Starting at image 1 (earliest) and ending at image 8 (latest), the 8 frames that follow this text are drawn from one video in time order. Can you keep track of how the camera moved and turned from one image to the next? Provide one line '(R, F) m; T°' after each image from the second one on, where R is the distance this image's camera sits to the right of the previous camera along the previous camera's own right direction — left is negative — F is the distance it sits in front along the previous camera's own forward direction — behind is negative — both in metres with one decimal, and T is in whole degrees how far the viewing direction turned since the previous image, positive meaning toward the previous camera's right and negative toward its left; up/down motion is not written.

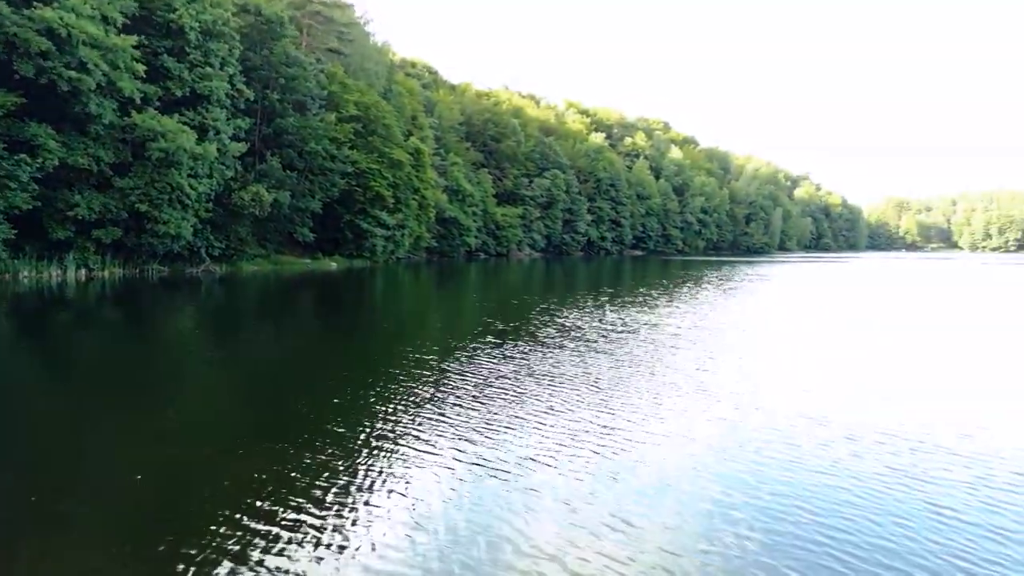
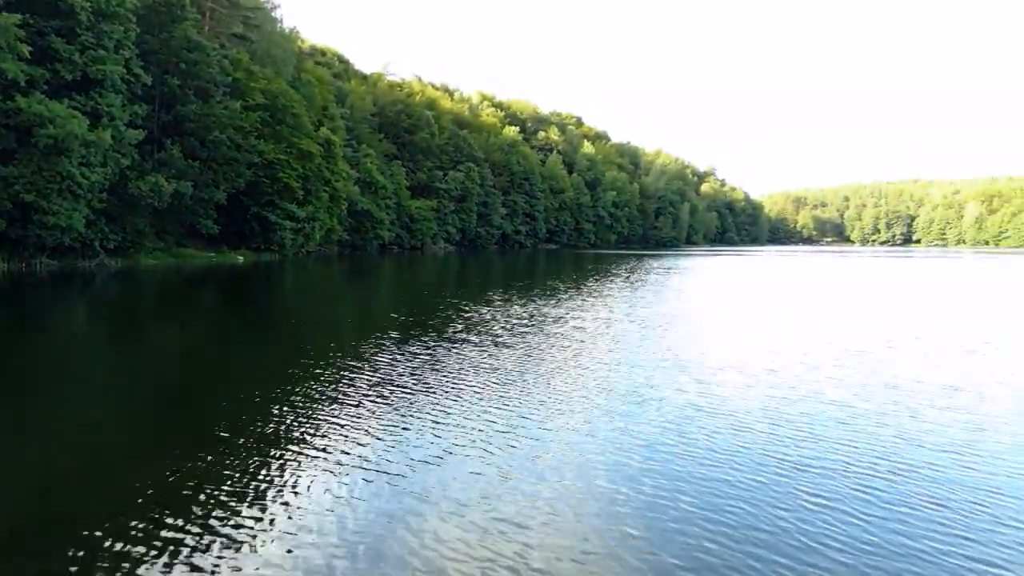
(+0.3, +0.3) m; +6°
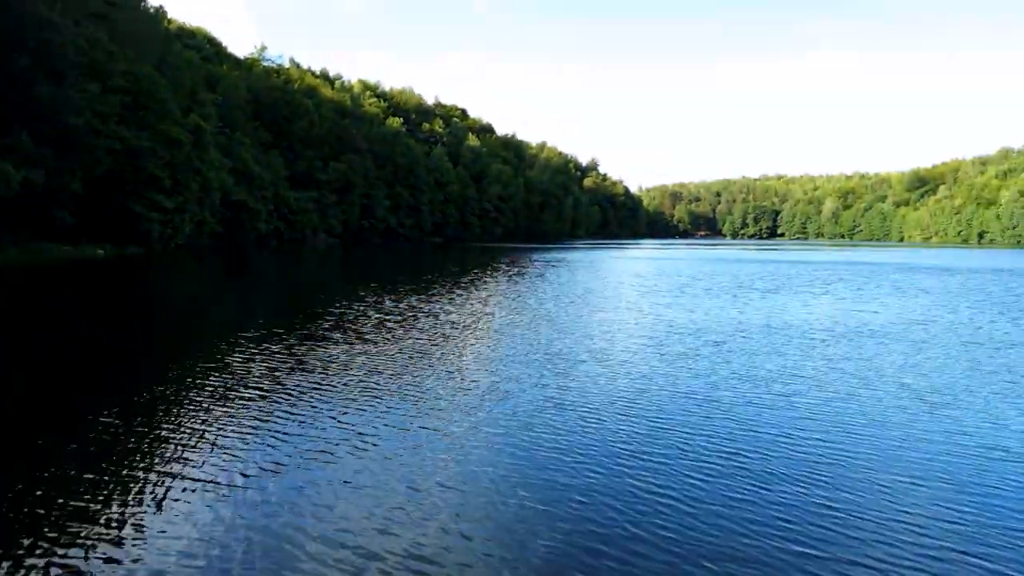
(+0.8, +0.6) m; +8°
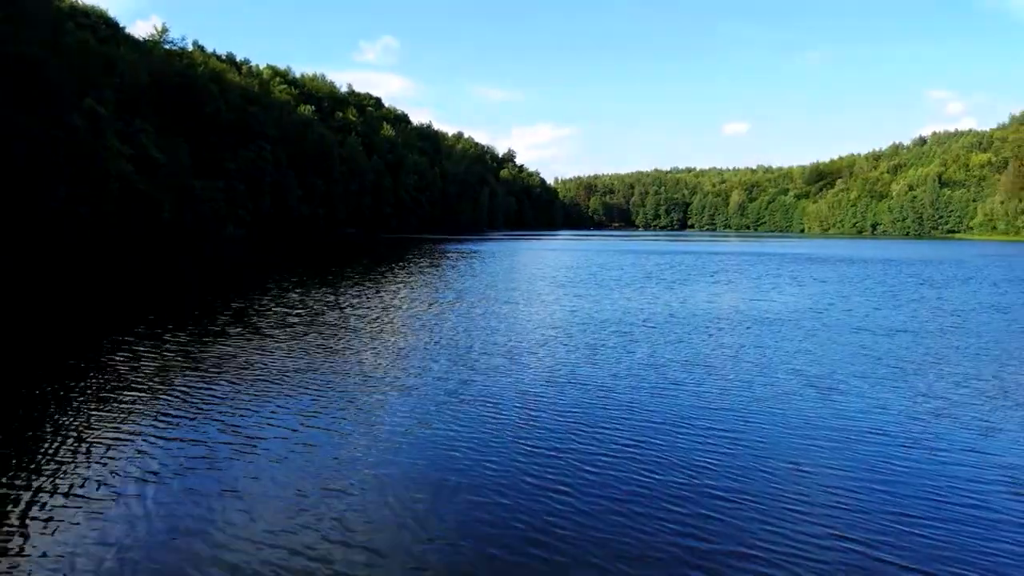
(+0.4, 0.0) m; +6°
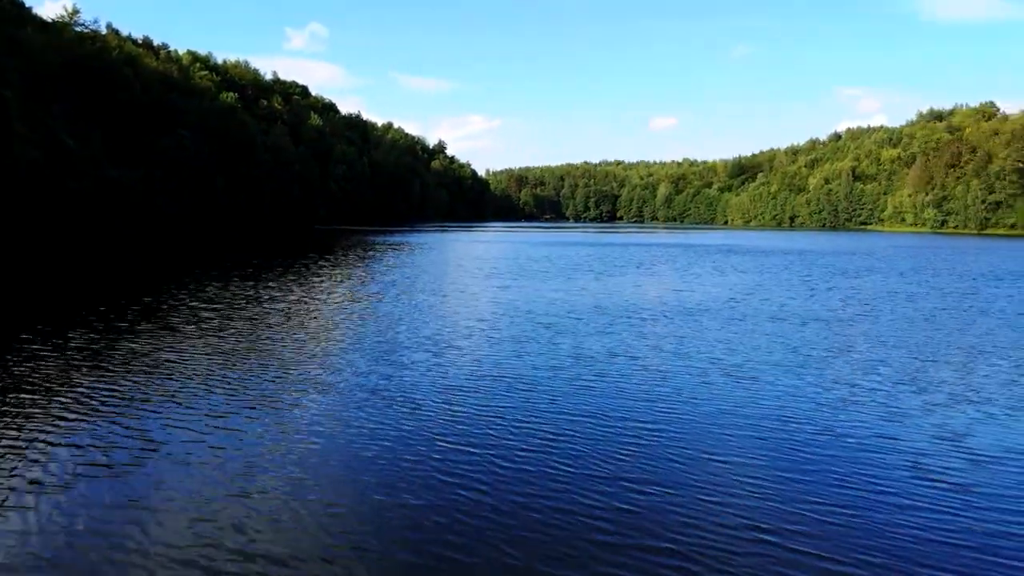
(+0.3, +0.2) m; +5°
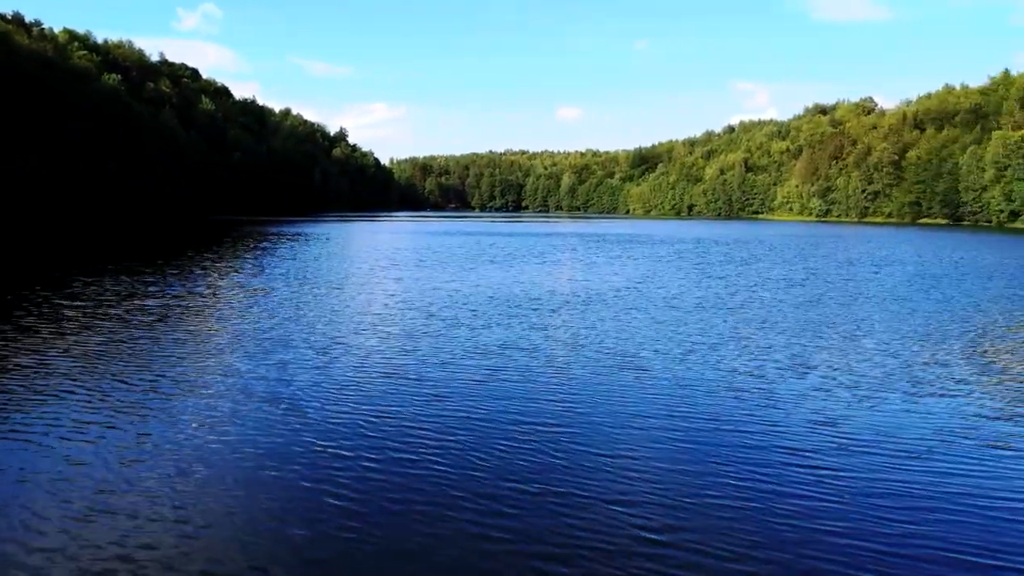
(+0.3, +0.5) m; +7°
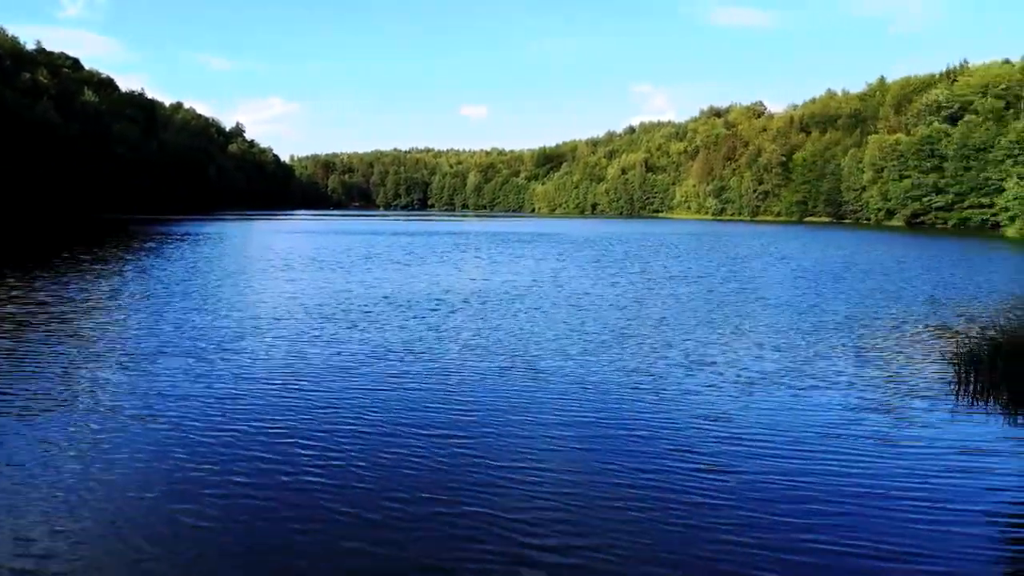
(+0.2, +0.3) m; +7°
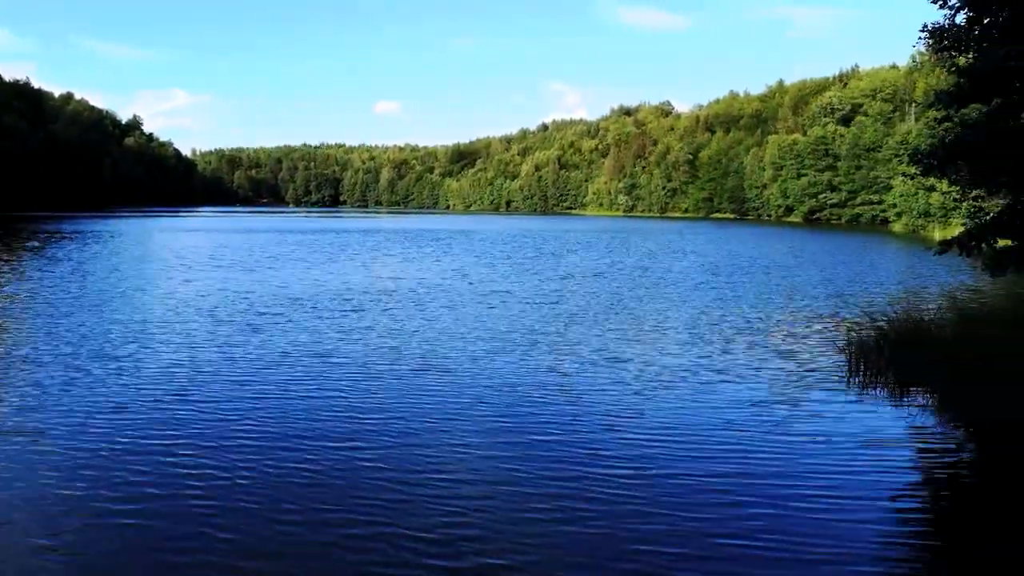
(+0.1, +0.2) m; +6°
